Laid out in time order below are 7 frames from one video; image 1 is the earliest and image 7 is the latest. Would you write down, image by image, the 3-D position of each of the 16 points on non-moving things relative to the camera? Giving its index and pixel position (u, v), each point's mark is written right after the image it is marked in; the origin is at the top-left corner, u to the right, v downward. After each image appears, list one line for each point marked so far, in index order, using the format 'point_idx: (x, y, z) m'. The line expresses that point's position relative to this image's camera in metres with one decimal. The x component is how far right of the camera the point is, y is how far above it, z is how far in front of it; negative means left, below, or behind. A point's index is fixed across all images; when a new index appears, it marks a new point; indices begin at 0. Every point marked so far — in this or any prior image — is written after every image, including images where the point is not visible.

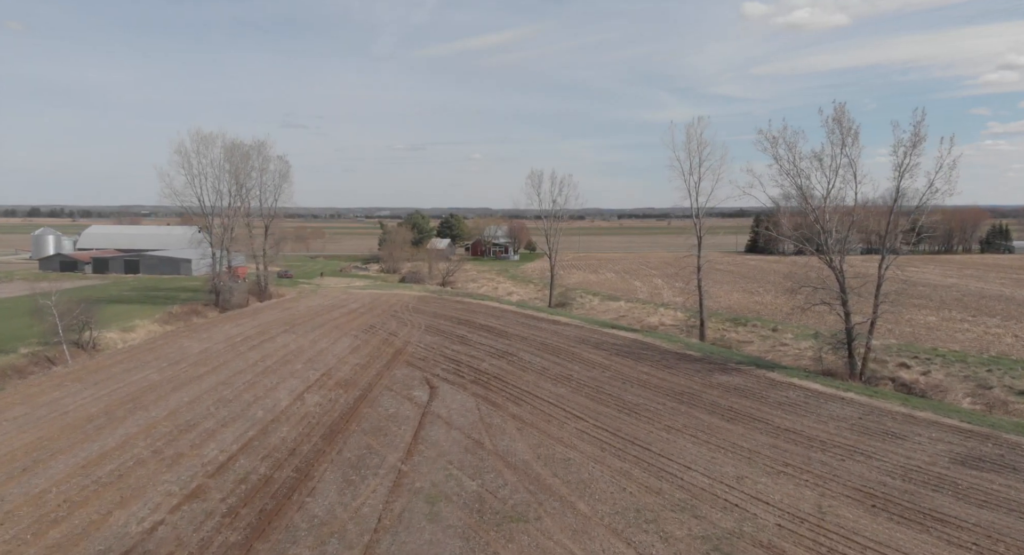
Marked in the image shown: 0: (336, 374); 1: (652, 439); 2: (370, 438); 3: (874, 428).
0: (-5.5, -3.0, +19.5) m
1: (+3.3, -3.9, +15.0) m
2: (-3.2, -3.6, +14.2) m
3: (+10.1, -4.2, +17.7) m
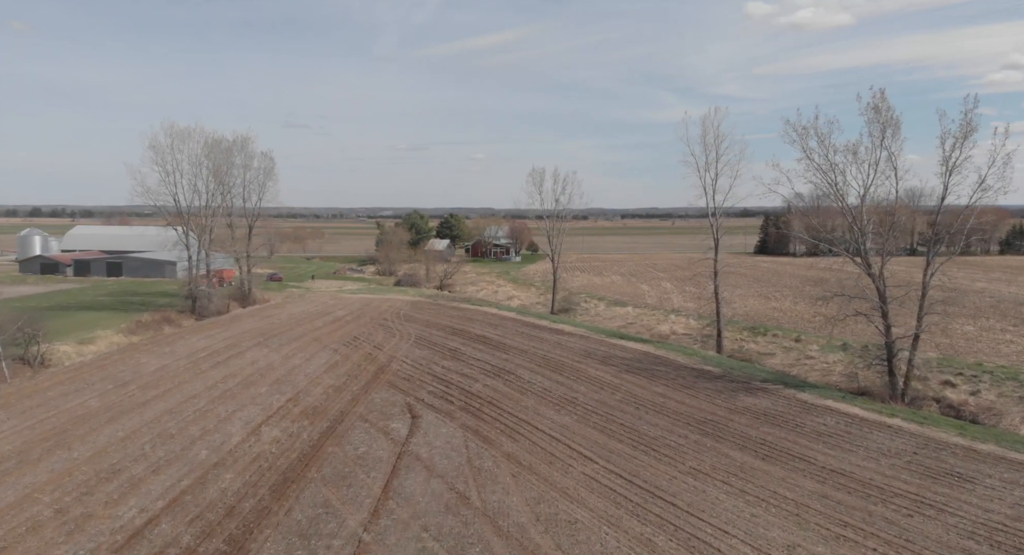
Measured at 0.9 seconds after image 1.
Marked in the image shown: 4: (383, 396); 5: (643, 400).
0: (-5.6, -3.3, +16.9) m
1: (+3.2, -4.1, +12.4) m
2: (-3.3, -3.9, +11.5) m
3: (+10.0, -4.5, +15.0) m
4: (-3.6, -3.3, +17.5) m
5: (+3.9, -3.6, +18.9) m
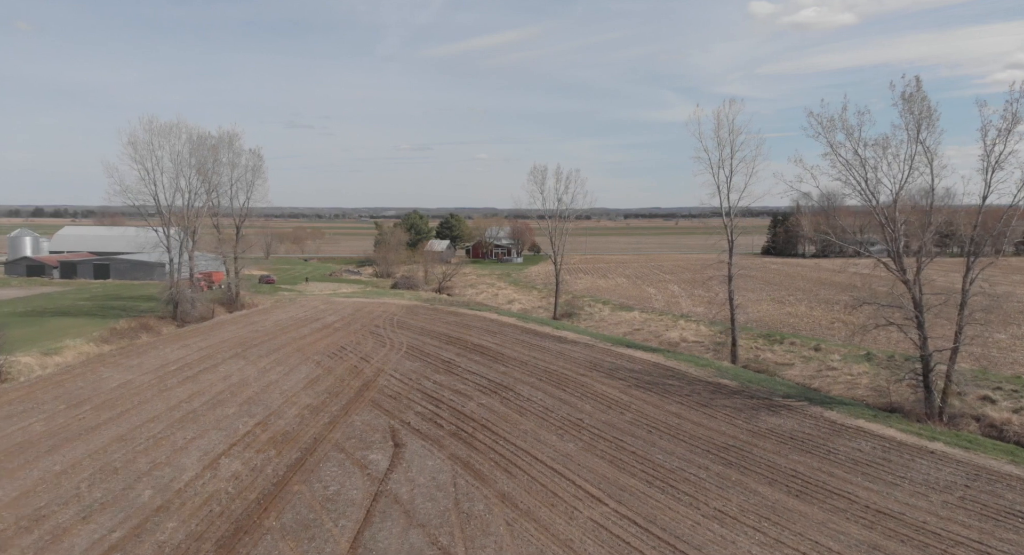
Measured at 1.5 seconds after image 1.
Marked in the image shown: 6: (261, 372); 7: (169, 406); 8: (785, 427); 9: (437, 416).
0: (-5.6, -3.5, +15.0) m
1: (+3.1, -4.3, +10.5) m
2: (-3.4, -4.1, +9.7) m
3: (+9.9, -4.7, +13.0) m
4: (-3.6, -3.5, +15.6) m
5: (+3.9, -3.8, +17.0) m
6: (-7.8, -2.9, +19.6) m
7: (-8.8, -3.3, +16.2) m
8: (+7.6, -4.1, +17.6) m
9: (-1.9, -3.5, +16.1) m
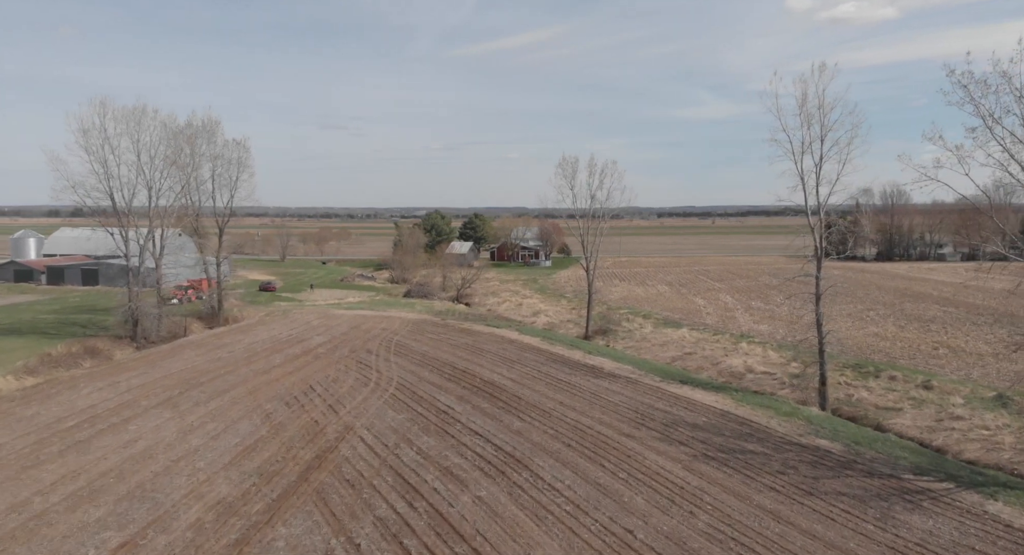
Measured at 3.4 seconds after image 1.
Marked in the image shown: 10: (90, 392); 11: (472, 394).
0: (-5.5, -4.0, +9.6) m
1: (+3.0, -4.9, +4.6) m
2: (-3.5, -4.7, +4.1) m
3: (+10.0, -5.3, +6.9) m
4: (-3.5, -4.1, +10.1) m
5: (+4.1, -4.4, +11.1) m
6: (-7.4, -3.5, +14.3) m
7: (-8.6, -3.9, +10.9) m
8: (+7.9, -4.7, +11.6) m
9: (-1.7, -4.1, +10.5) m
10: (-11.8, -3.2, +17.7) m
11: (-1.2, -3.4, +18.5) m
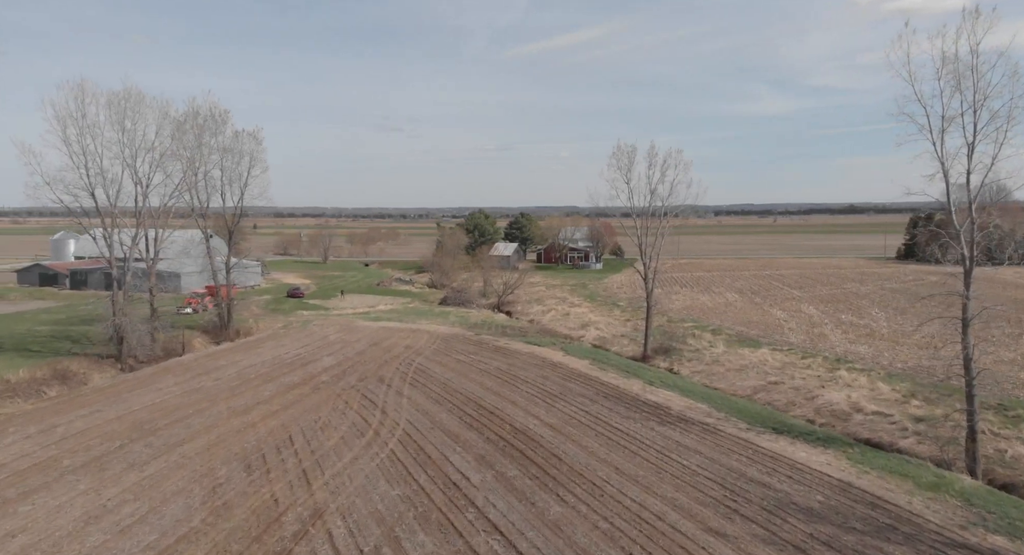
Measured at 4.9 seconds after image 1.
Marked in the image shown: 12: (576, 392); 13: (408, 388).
0: (-5.3, -4.5, +5.5) m
1: (+2.8, -5.4, -0.2) m
2: (-3.8, -5.1, -0.1) m
3: (+9.8, -5.8, +1.5) m
4: (-3.3, -4.5, +5.8) m
5: (+4.3, -4.9, +6.2) m
6: (-6.9, -3.9, +10.3) m
7: (-8.3, -4.3, +7.0) m
8: (+8.1, -5.2, +6.4) m
9: (-1.5, -4.5, +6.1) m
10: (-11.0, -3.6, +14.1) m
11: (-0.3, -3.9, +14.0) m
12: (+2.0, -3.5, +19.5) m
13: (-3.1, -3.4, +19.1) m
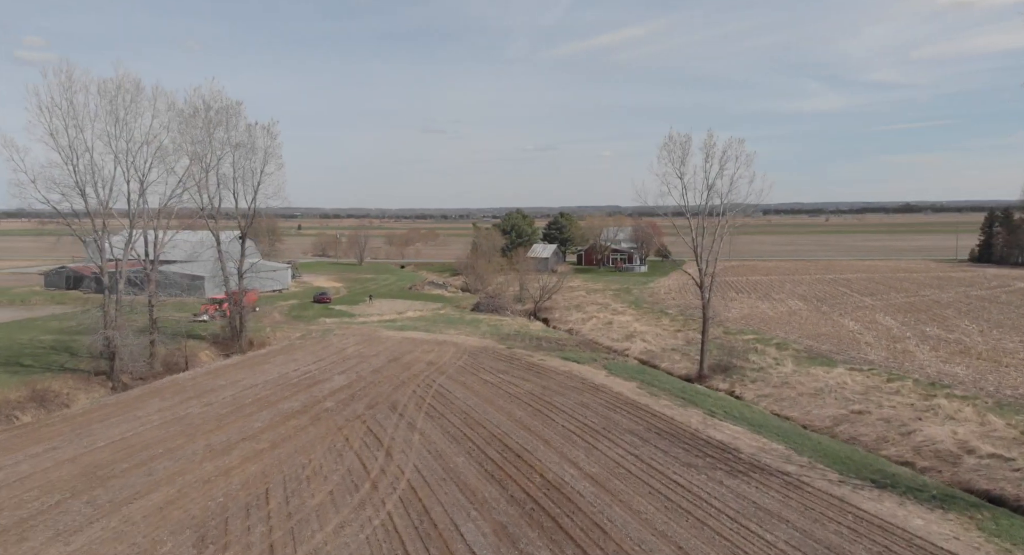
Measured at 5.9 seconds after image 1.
0: (-5.3, -4.7, +2.8) m
1: (+2.4, -5.7, -3.4) m
2: (-4.2, -5.4, -2.9) m
3: (+9.5, -6.1, -2.2) m
4: (-3.3, -4.8, +2.9) m
5: (+4.4, -5.2, +2.9) m
6: (-6.6, -4.2, +7.7) m
7: (-8.2, -4.6, +4.5) m
8: (+8.2, -5.5, +2.8) m
9: (-1.5, -4.8, +3.1) m
10: (-10.4, -3.9, +11.7) m
11: (+0.2, -4.2, +11.0) m
12: (+2.9, -3.8, +16.3) m
13: (-2.3, -3.6, +16.2) m
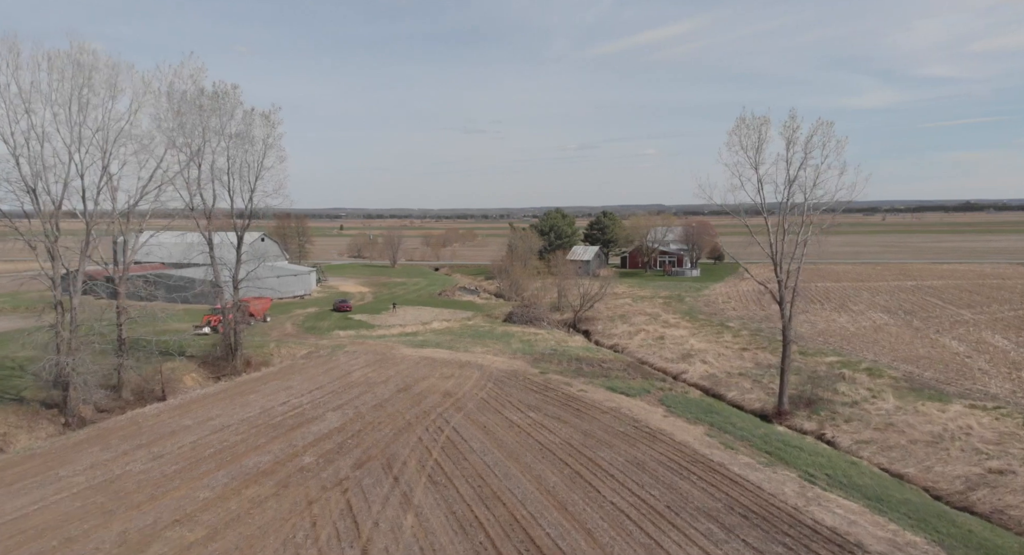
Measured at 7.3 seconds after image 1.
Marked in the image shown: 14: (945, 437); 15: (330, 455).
0: (-5.6, -5.2, -1.0) m
1: (+1.7, -6.1, -7.7) m
2: (-4.8, -5.8, -6.8) m
3: (+8.9, -6.6, -6.9) m
4: (-3.5, -5.2, -1.0) m
5: (+4.1, -5.6, -1.5) m
6: (-6.5, -4.6, +4.0) m
7: (-8.4, -5.0, +0.9) m
8: (+7.9, -6.0, -1.8) m
9: (-1.7, -5.3, -0.9) m
10: (-10.1, -4.3, +8.3) m
11: (+0.5, -4.6, +6.8) m
12: (+3.4, -4.2, +11.9) m
13: (-1.7, -4.1, +12.2) m
14: (+12.0, -4.2, +17.6) m
15: (-3.9, -3.9, +13.7) m
